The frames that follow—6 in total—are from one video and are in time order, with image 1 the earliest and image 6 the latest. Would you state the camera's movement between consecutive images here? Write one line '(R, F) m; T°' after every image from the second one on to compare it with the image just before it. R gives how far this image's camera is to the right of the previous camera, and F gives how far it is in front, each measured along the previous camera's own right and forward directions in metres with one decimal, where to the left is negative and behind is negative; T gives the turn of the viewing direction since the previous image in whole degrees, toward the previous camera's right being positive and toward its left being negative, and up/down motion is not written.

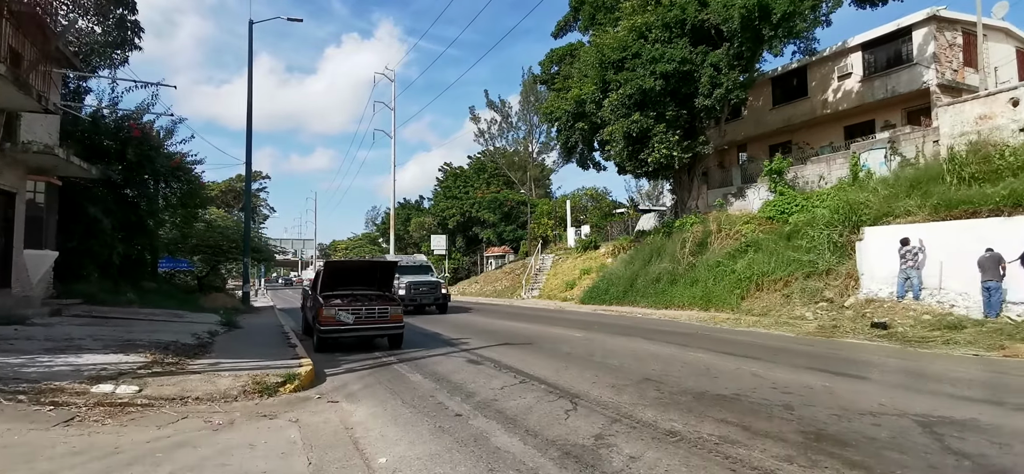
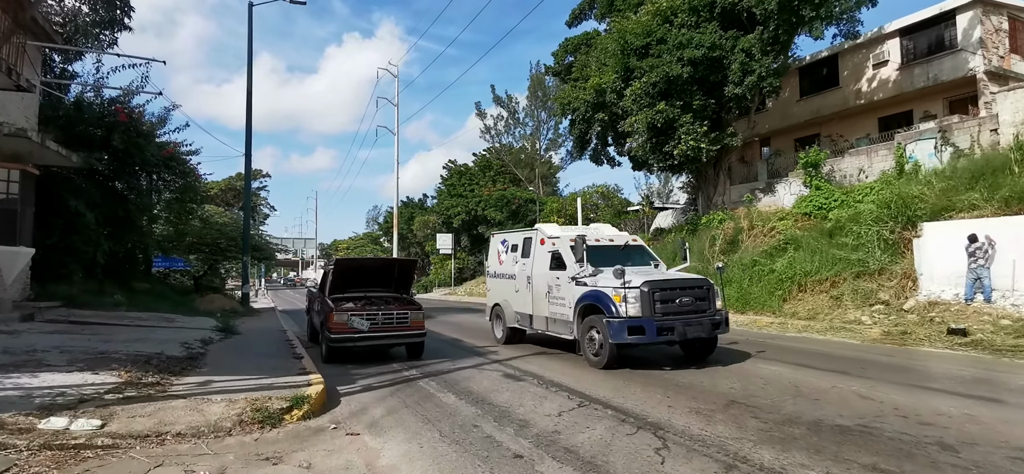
(-0.6, +1.5) m; 0°
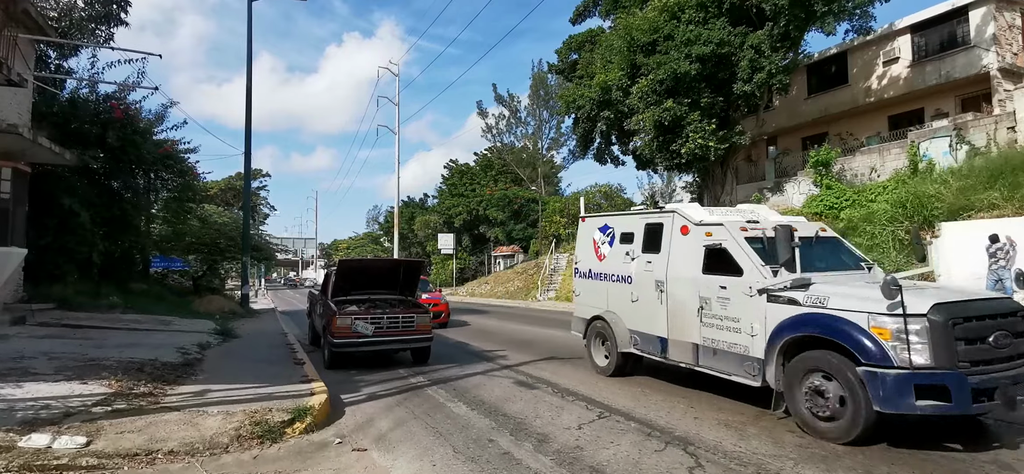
(-0.2, +0.4) m; 0°
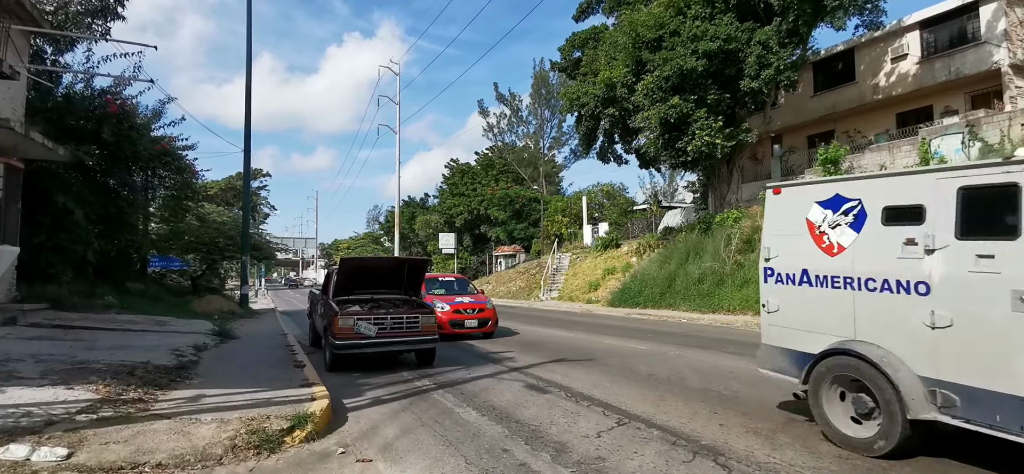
(-0.1, +0.4) m; 0°
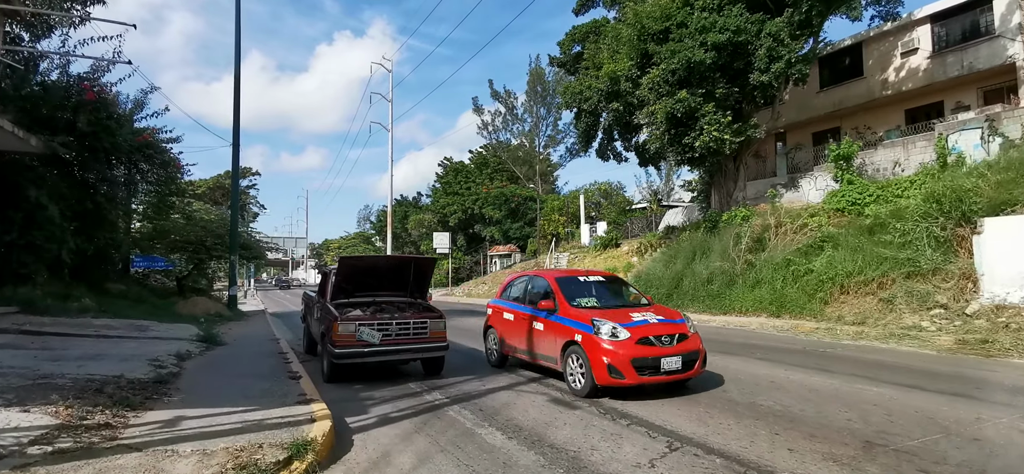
(-0.4, +0.8) m; +1°
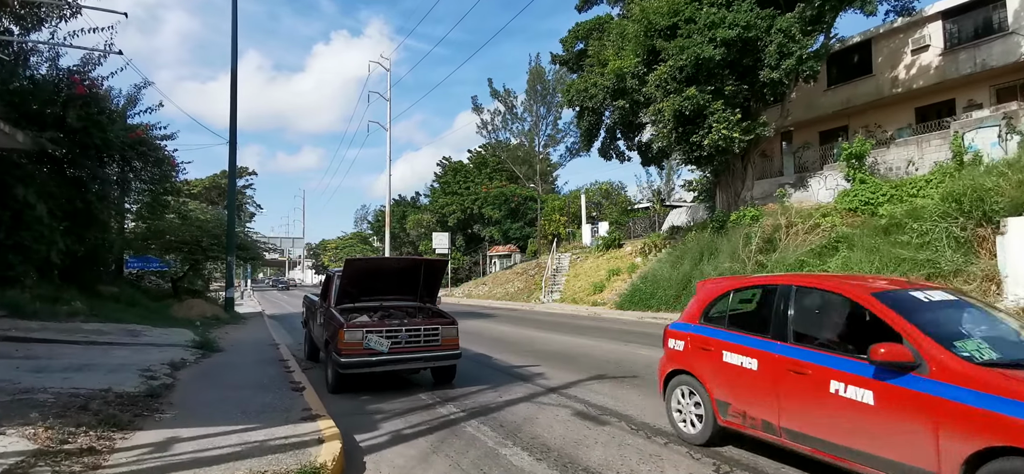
(-0.3, +0.5) m; 0°
